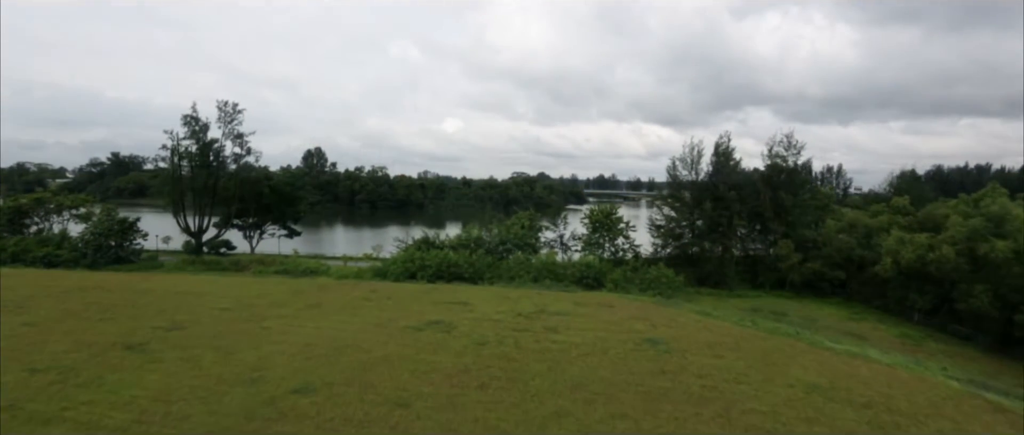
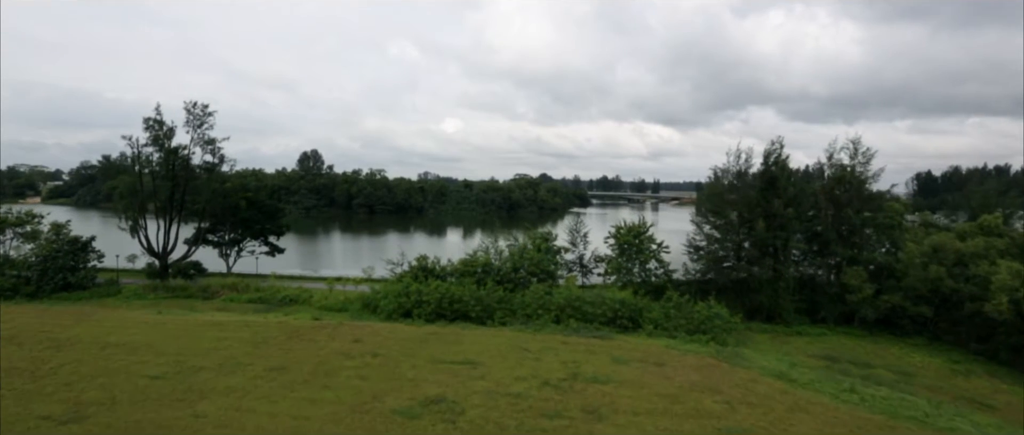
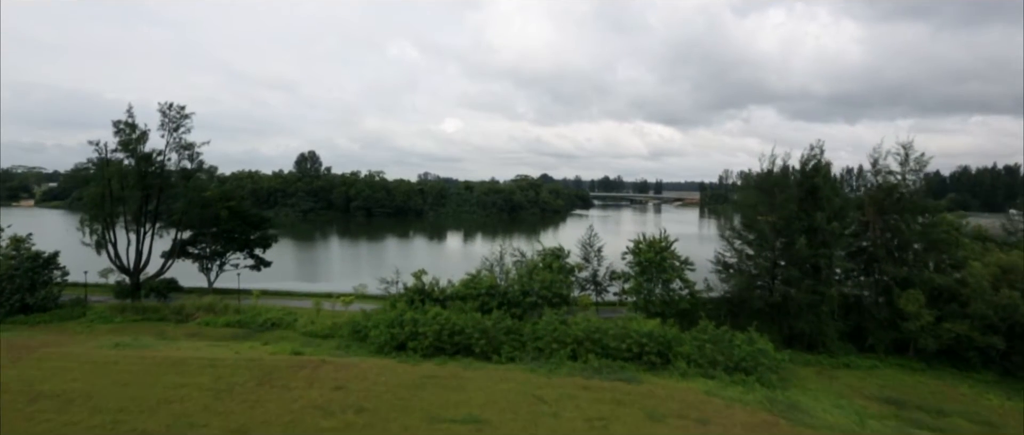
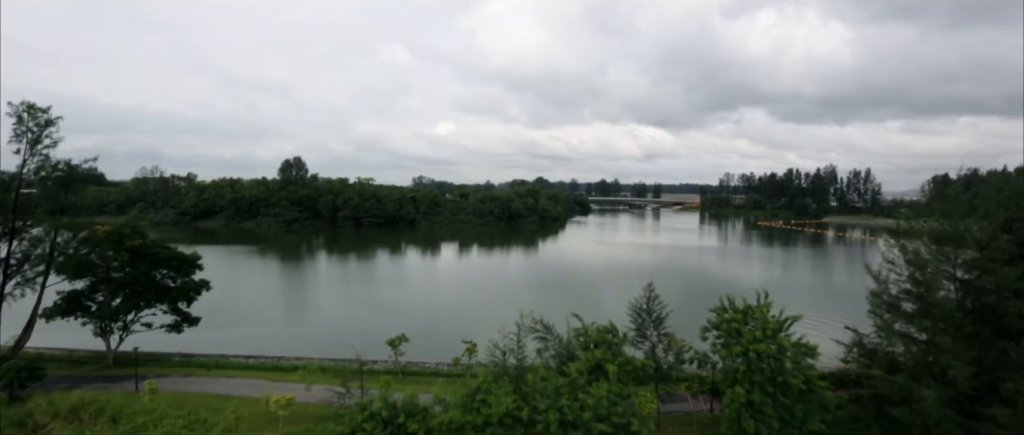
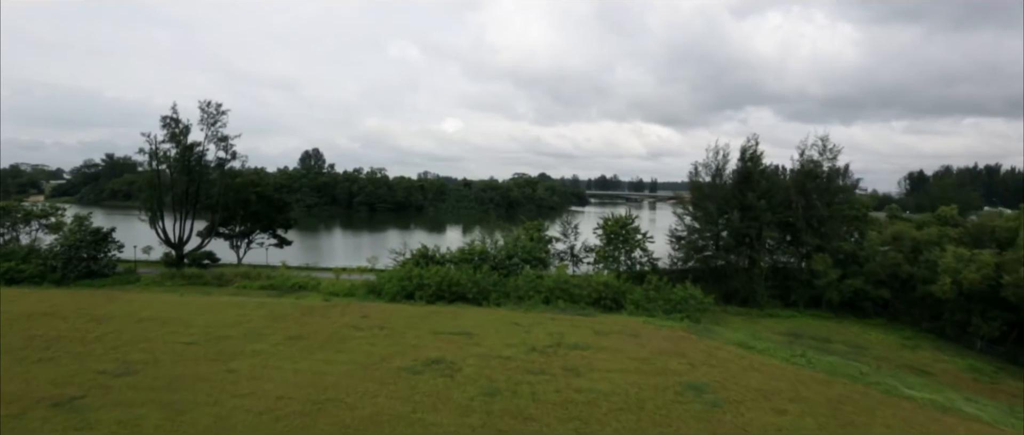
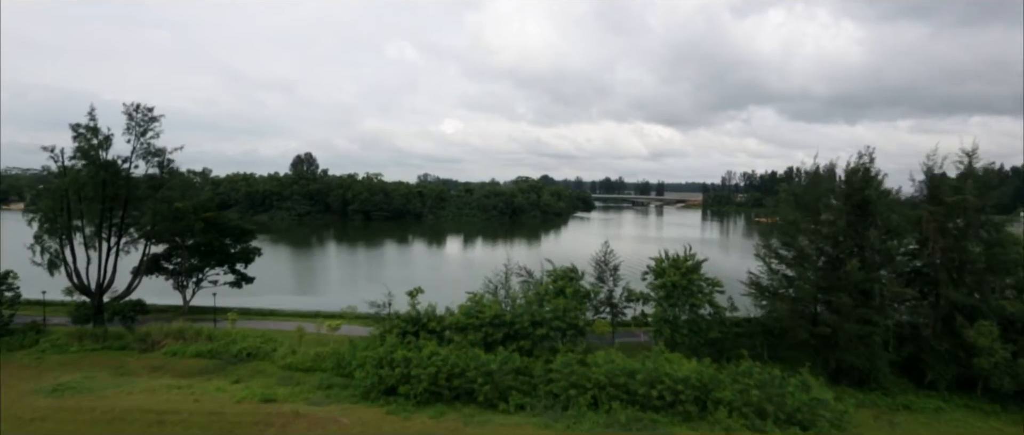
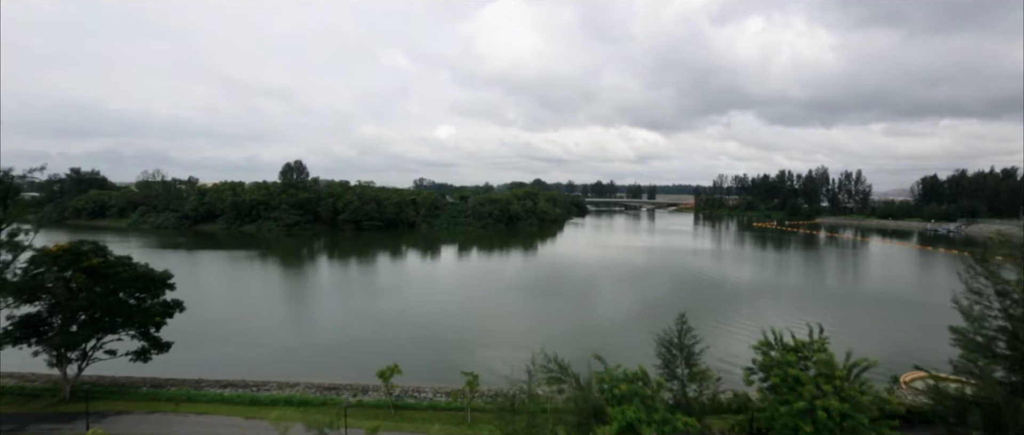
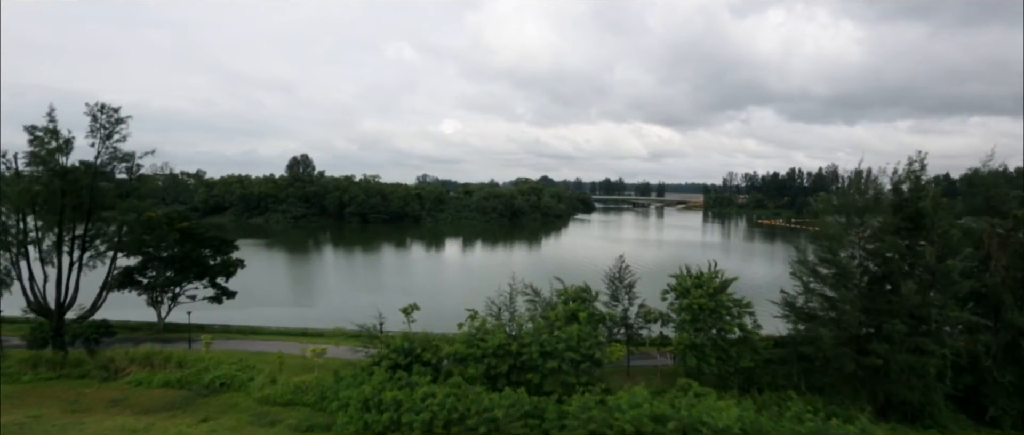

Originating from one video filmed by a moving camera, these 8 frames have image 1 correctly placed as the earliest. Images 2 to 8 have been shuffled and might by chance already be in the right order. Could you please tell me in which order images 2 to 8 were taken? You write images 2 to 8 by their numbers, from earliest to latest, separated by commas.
5, 2, 3, 6, 8, 4, 7
